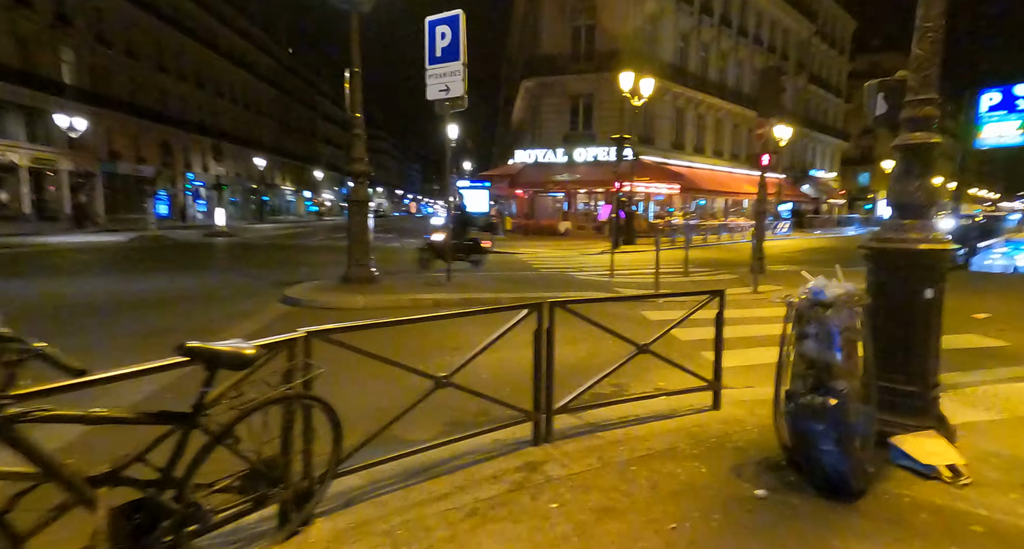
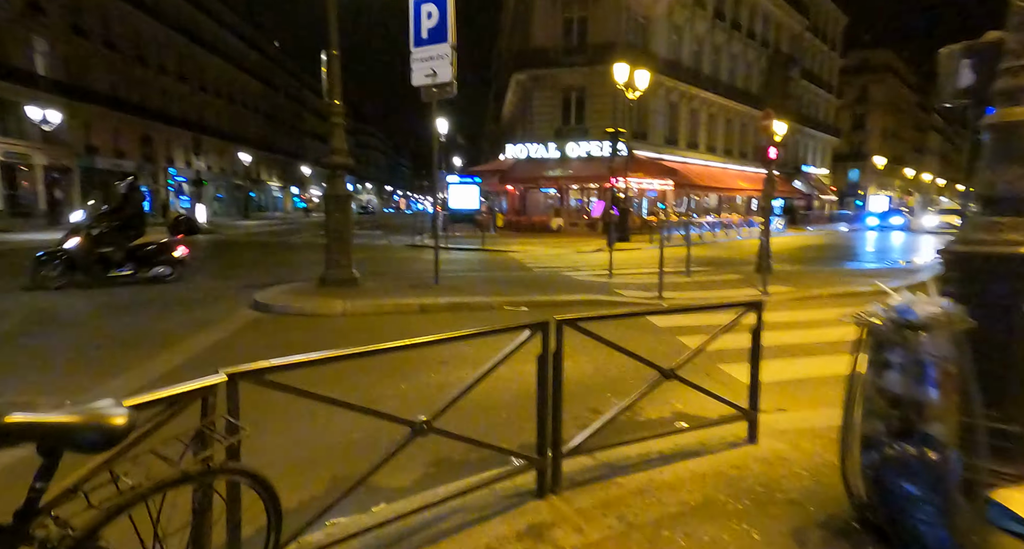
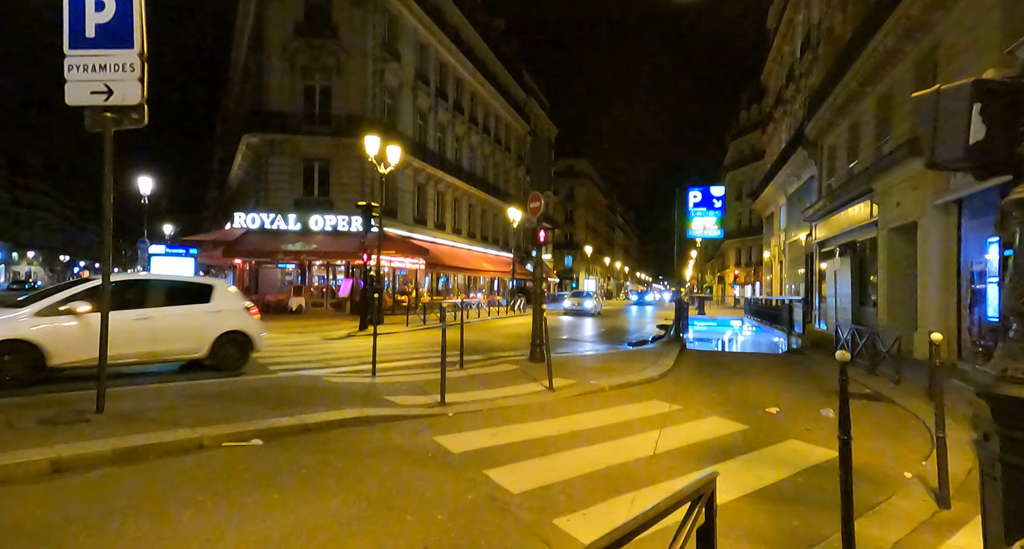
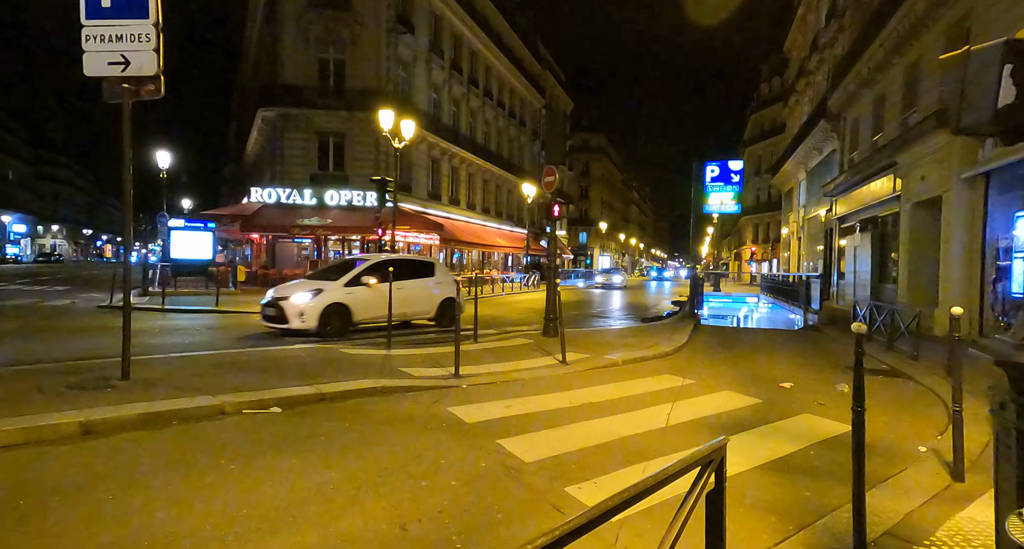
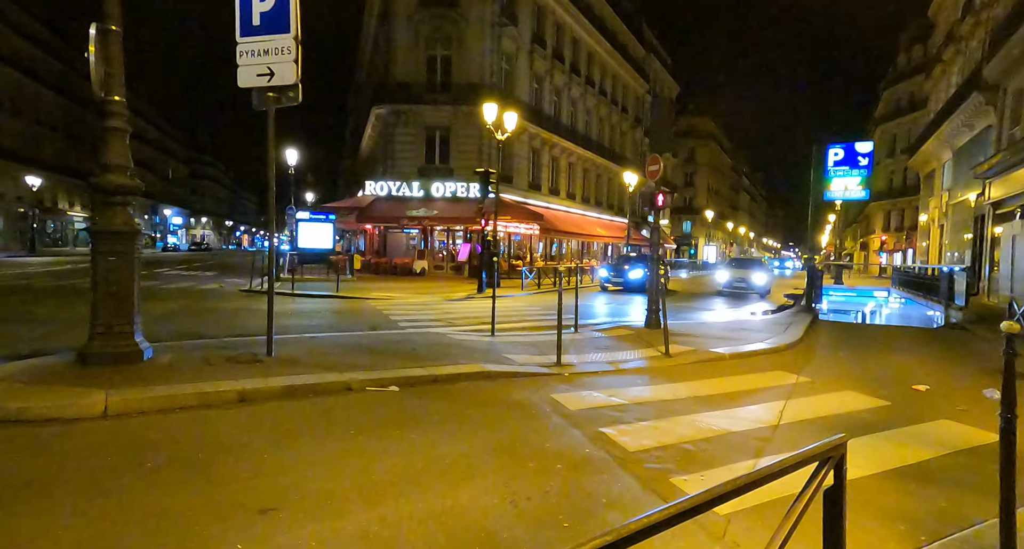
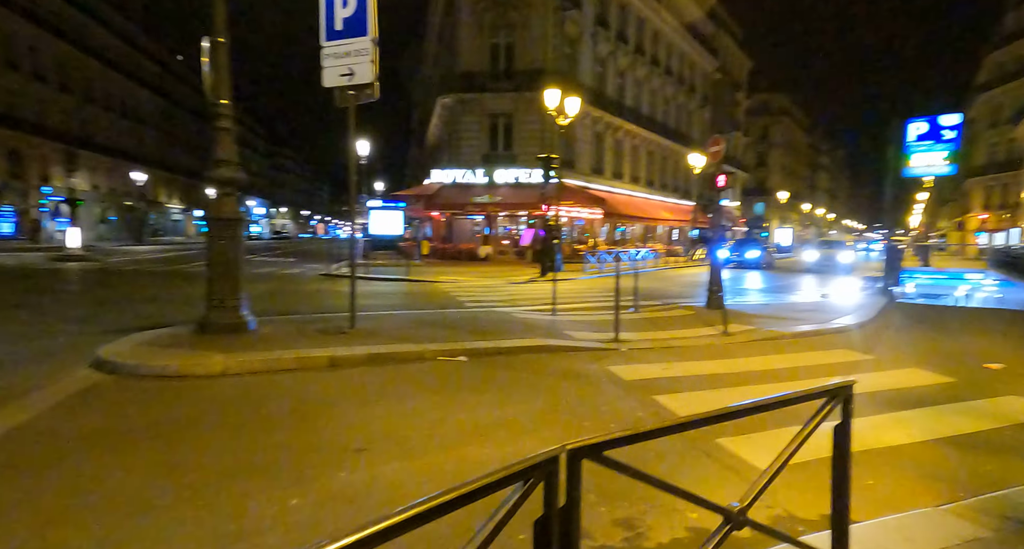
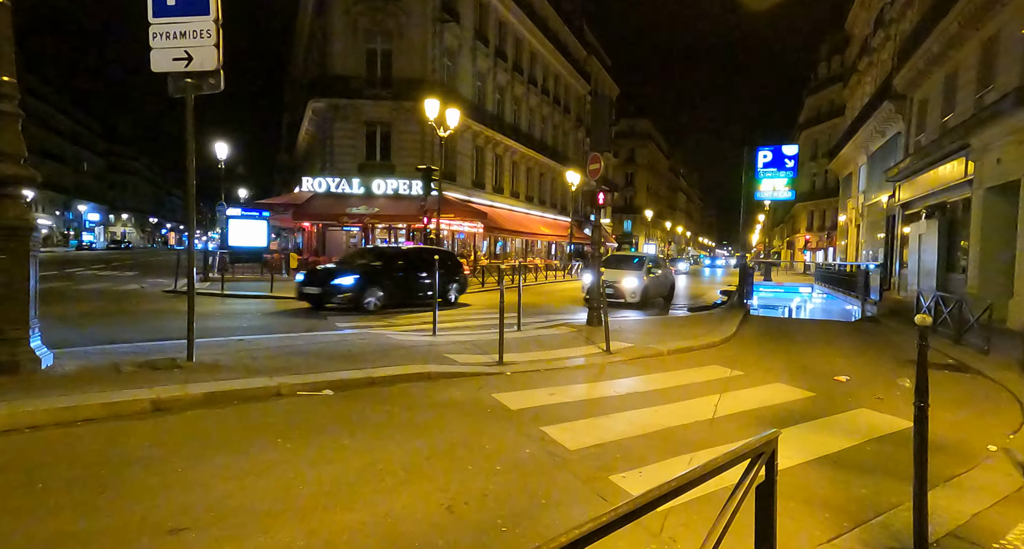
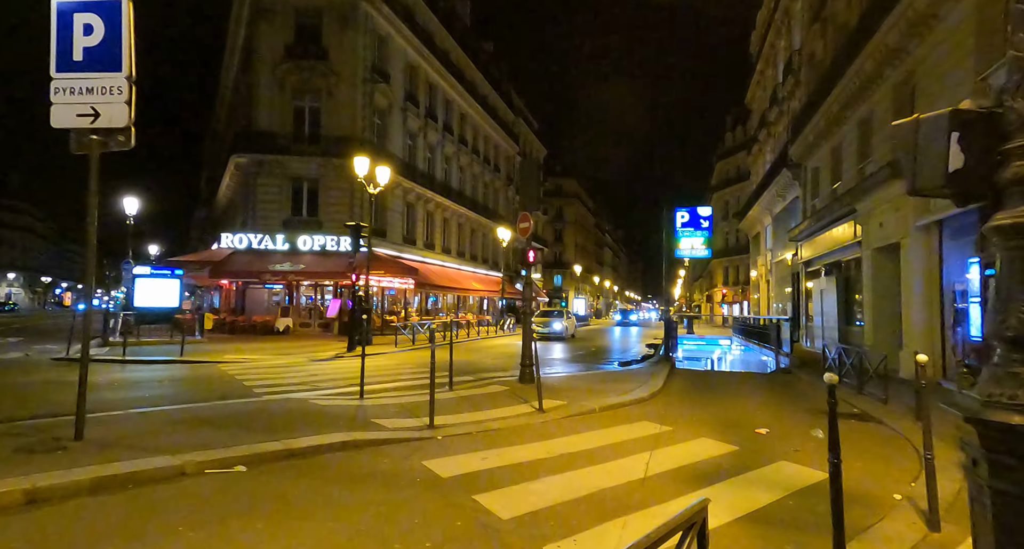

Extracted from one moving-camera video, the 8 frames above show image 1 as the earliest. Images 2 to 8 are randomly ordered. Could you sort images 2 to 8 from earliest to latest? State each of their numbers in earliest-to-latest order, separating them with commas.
2, 6, 5, 7, 4, 3, 8
